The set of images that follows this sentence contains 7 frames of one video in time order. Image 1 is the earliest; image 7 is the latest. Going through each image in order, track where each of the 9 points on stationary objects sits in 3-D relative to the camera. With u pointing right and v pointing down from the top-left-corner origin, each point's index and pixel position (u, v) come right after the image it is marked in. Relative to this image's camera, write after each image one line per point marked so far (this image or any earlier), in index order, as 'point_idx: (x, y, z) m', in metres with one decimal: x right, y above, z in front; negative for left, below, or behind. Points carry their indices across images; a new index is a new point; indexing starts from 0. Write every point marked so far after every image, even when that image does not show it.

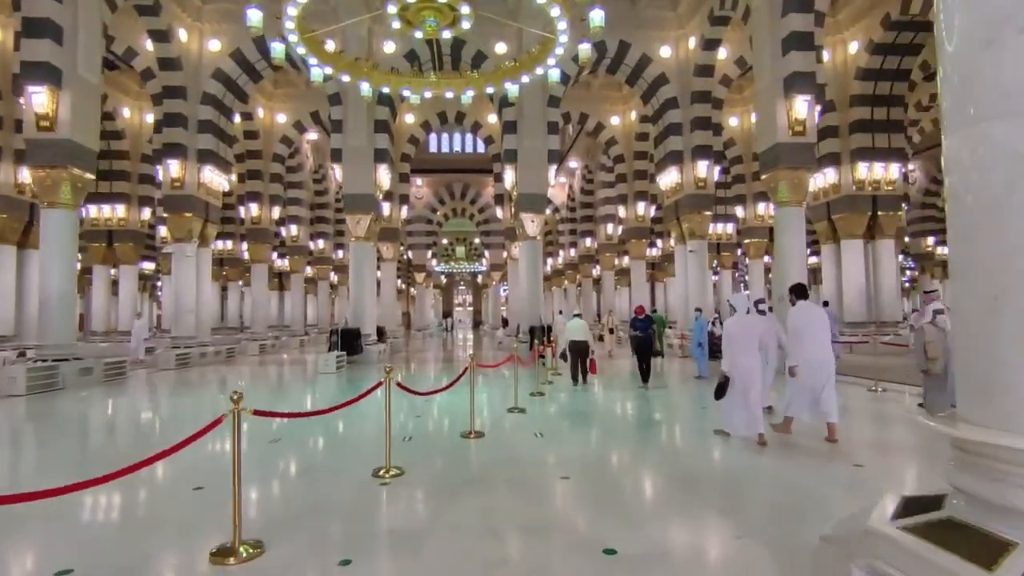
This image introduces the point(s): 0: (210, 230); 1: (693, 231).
0: (-7.1, +1.4, +14.2) m
1: (+4.2, +1.3, +14.1) m
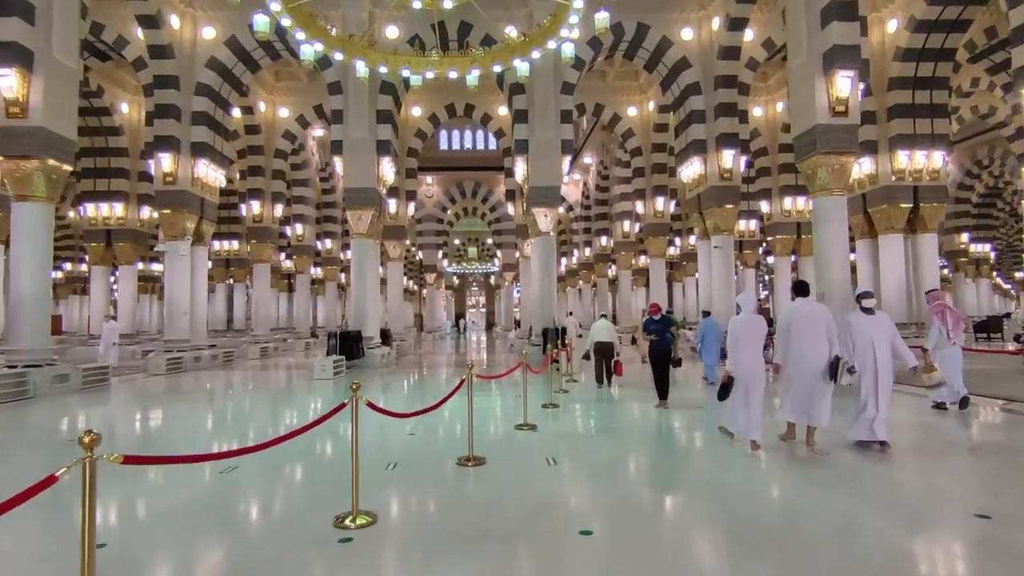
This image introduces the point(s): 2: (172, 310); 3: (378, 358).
0: (-6.8, +1.4, +13.5) m
1: (+4.5, +1.3, +13.1) m
2: (-7.1, -0.4, +12.6) m
3: (-2.9, -1.5, +13.1) m
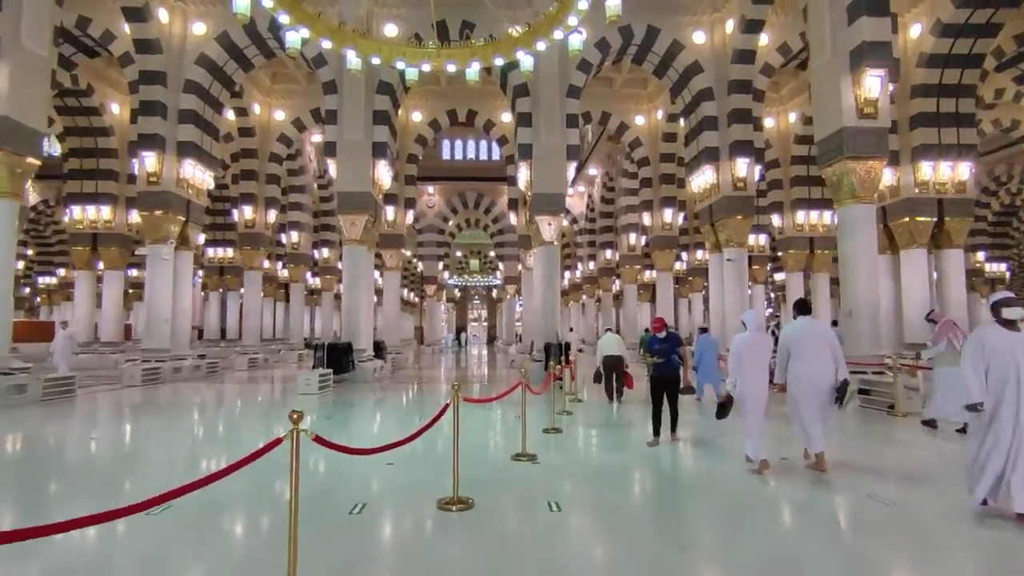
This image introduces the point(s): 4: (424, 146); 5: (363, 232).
0: (-6.8, +1.2, +12.8) m
1: (+4.5, +1.0, +12.4) m
2: (-7.1, -0.6, +11.9) m
3: (-3.0, -1.7, +12.4) m
4: (-2.5, +4.1, +17.3) m
5: (-3.0, +1.1, +12.3) m
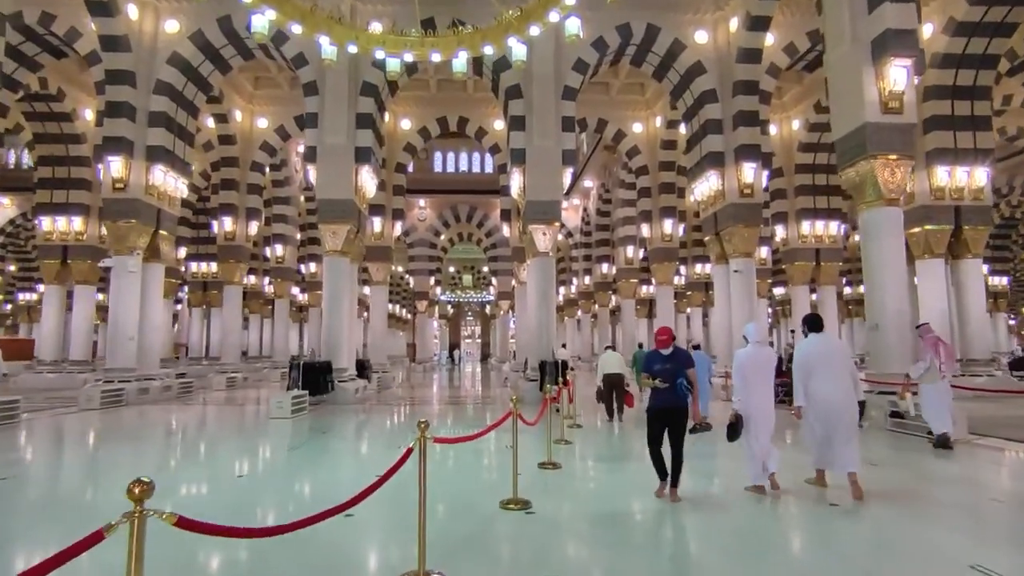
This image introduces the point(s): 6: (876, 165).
0: (-7.0, +0.9, +12.0) m
1: (+4.3, +0.8, +11.7) m
2: (-7.3, -0.8, +11.1) m
3: (-3.1, -2.0, +11.5) m
4: (-2.7, +3.7, +16.6) m
5: (-3.2, +0.9, +11.5) m
6: (+4.5, +1.5, +7.5) m
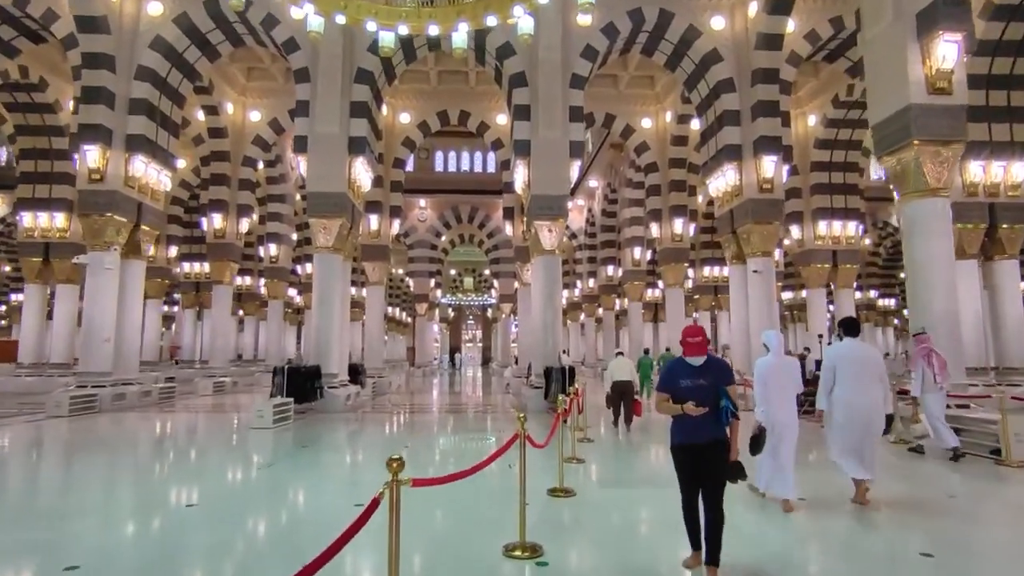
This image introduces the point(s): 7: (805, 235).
0: (-6.9, +1.0, +11.3) m
1: (+4.4, +0.7, +10.9) m
2: (-7.2, -0.8, +10.3) m
3: (-3.1, -2.0, +10.8) m
4: (-2.6, +3.6, +15.9) m
5: (-3.1, +0.9, +10.8) m
6: (+4.6, +1.5, +6.7) m
7: (+7.6, +1.4, +15.7) m
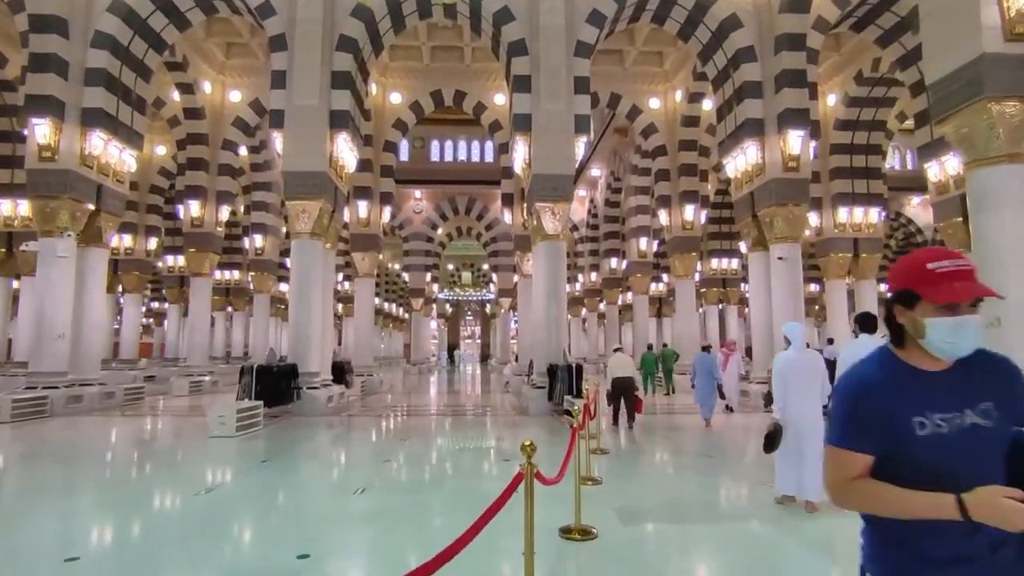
0: (-6.9, +1.1, +10.2) m
1: (+4.4, +0.9, +9.9) m
2: (-7.2, -0.7, +9.3) m
3: (-3.1, -1.8, +9.7) m
4: (-2.7, +3.8, +14.8) m
5: (-3.1, +1.0, +9.8) m
6: (+4.5, +1.7, +5.7) m
7: (+7.6, +1.6, +14.7) m
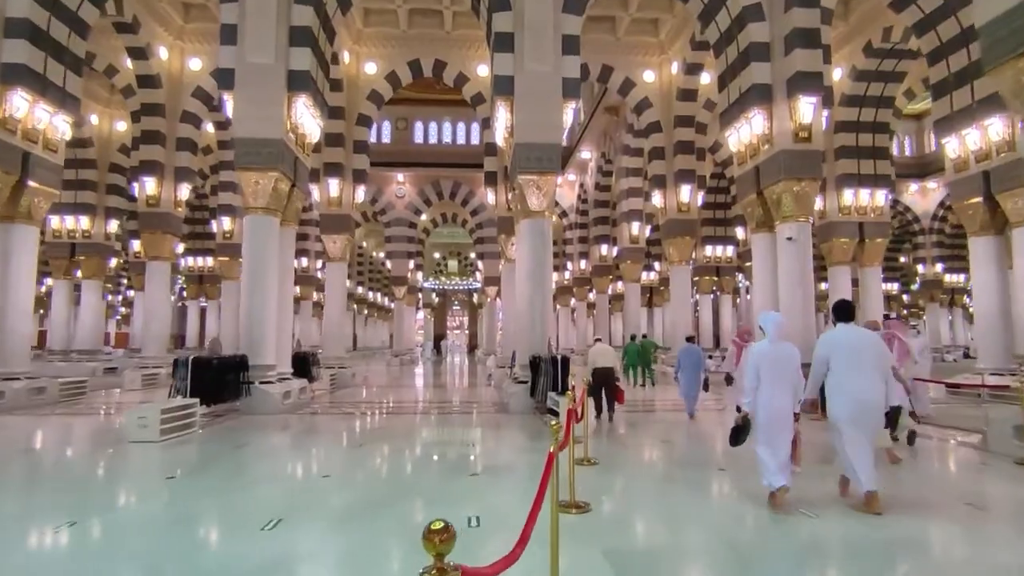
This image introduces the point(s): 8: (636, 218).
0: (-7.2, +1.4, +9.1) m
1: (+4.1, +1.2, +9.0) m
2: (-7.5, -0.4, +8.2) m
3: (-3.4, -1.6, +8.7) m
4: (-3.0, +4.2, +13.7) m
5: (-3.4, +1.3, +8.7) m
6: (+4.3, +1.9, +4.7) m
7: (+7.3, +1.9, +13.8) m
8: (+3.5, +1.9, +16.8) m
